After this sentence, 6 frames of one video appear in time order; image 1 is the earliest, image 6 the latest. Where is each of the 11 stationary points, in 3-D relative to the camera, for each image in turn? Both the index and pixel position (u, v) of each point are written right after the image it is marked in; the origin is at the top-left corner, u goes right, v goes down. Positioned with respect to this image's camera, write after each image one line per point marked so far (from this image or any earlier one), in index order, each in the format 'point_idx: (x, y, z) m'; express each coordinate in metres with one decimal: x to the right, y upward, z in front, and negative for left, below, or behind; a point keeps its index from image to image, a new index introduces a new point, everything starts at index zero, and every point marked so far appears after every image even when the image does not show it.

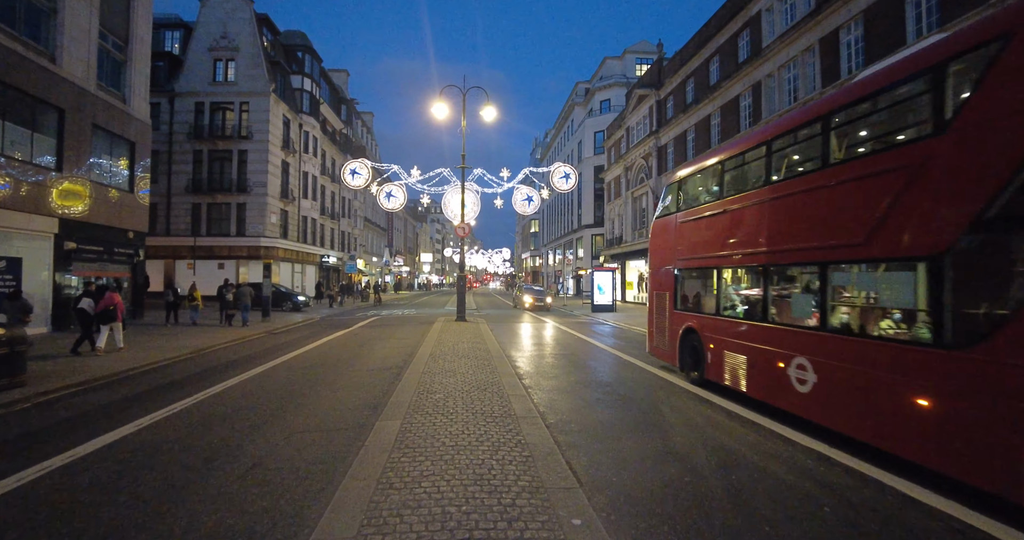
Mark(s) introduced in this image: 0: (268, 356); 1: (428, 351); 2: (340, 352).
0: (-5.7, -2.0, +13.5) m
1: (-1.9, -1.8, +12.9) m
2: (-4.0, -1.9, +13.7) m
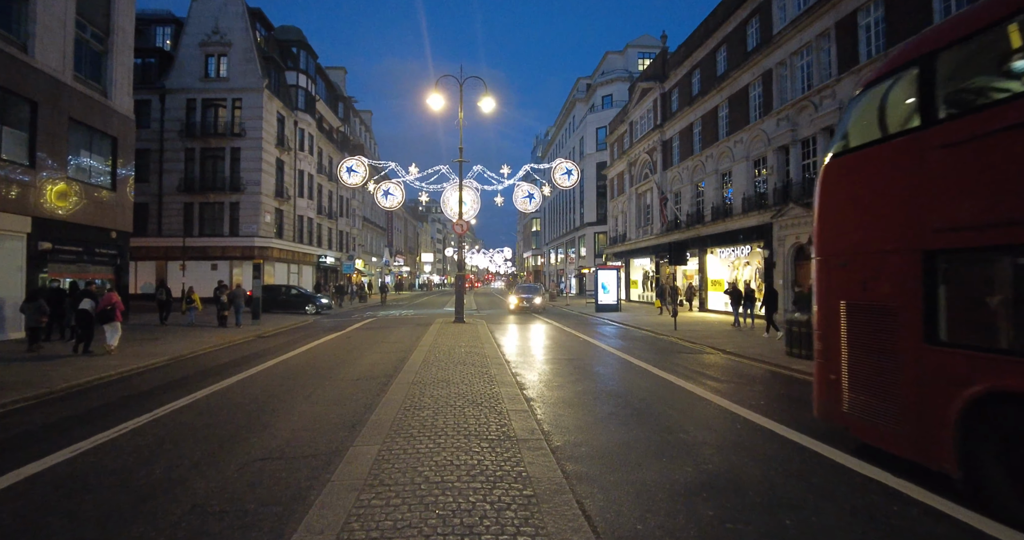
0: (-5.6, -2.0, +12.5) m
1: (-1.9, -1.8, +11.9) m
2: (-4.0, -1.9, +12.8) m
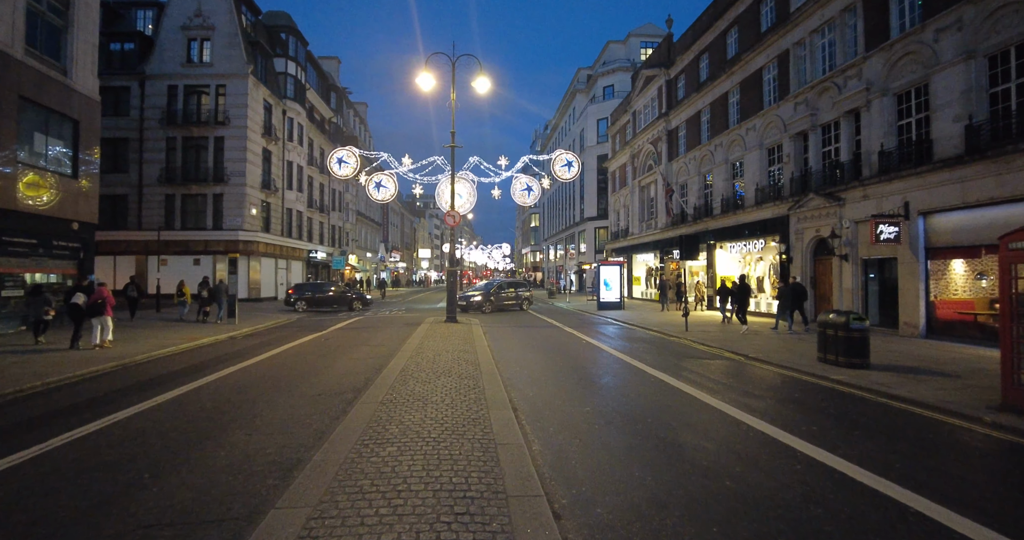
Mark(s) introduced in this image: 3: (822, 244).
0: (-5.7, -1.9, +11.0) m
1: (-2.0, -1.7, +10.3) m
2: (-4.1, -1.8, +11.2) m
3: (+10.2, +0.9, +18.9) m
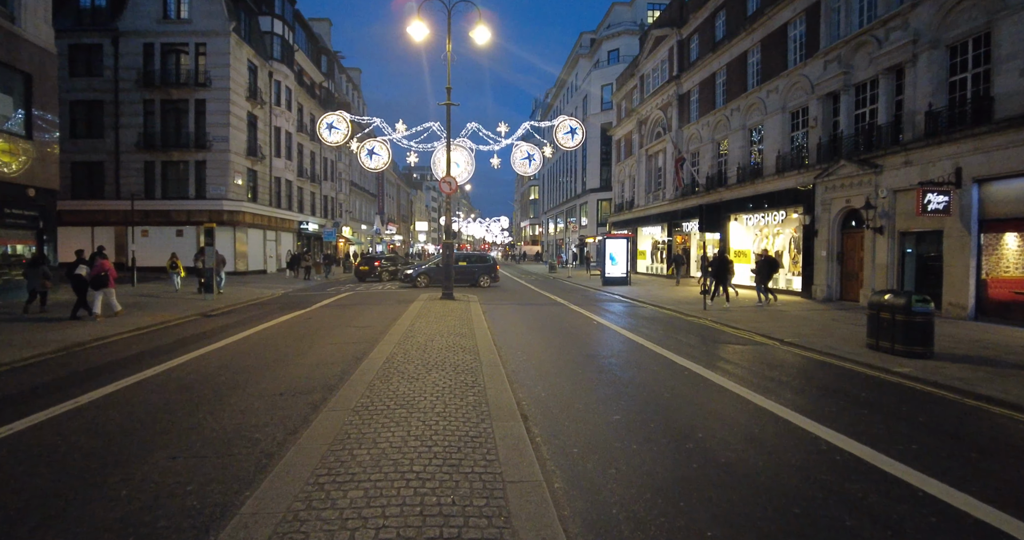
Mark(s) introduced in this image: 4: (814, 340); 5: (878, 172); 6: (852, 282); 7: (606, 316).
0: (-5.7, -1.4, +9.4) m
1: (-1.9, -1.2, +8.8) m
2: (-4.0, -1.3, +9.7) m
3: (+10.2, +1.6, +17.3) m
4: (+5.7, -1.3, +11.0) m
5: (+10.0, +2.7, +15.7) m
6: (+10.3, -0.4, +17.5) m
7: (+2.7, -1.3, +16.5) m
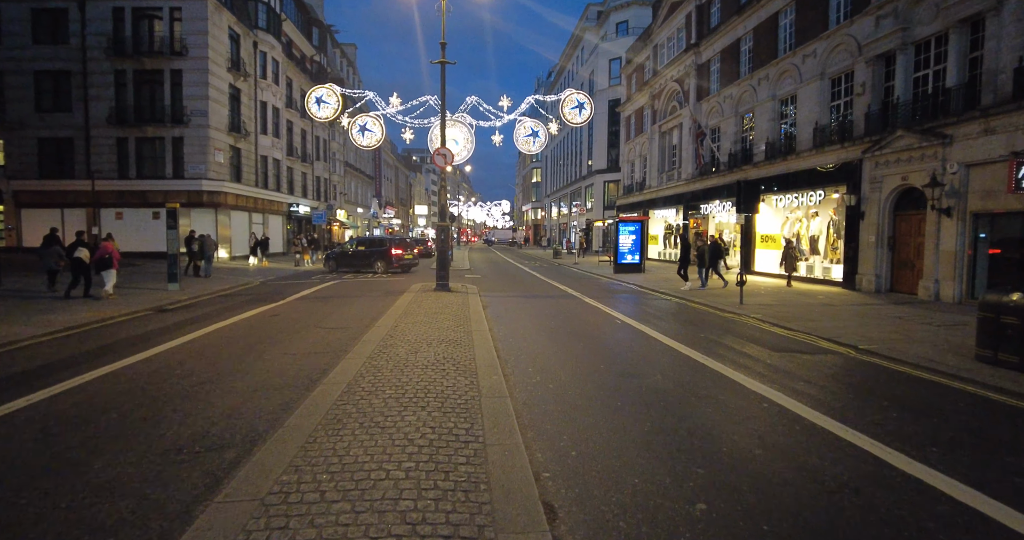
0: (-5.6, -1.2, +7.3) m
1: (-1.8, -1.1, +6.6) m
2: (-3.9, -1.2, +7.5) m
3: (+10.3, +2.0, +15.0) m
4: (+5.8, -1.2, +8.8) m
5: (+10.1, +2.9, +13.4) m
6: (+10.4, 0.0, +15.3) m
7: (+2.8, -1.0, +14.3) m
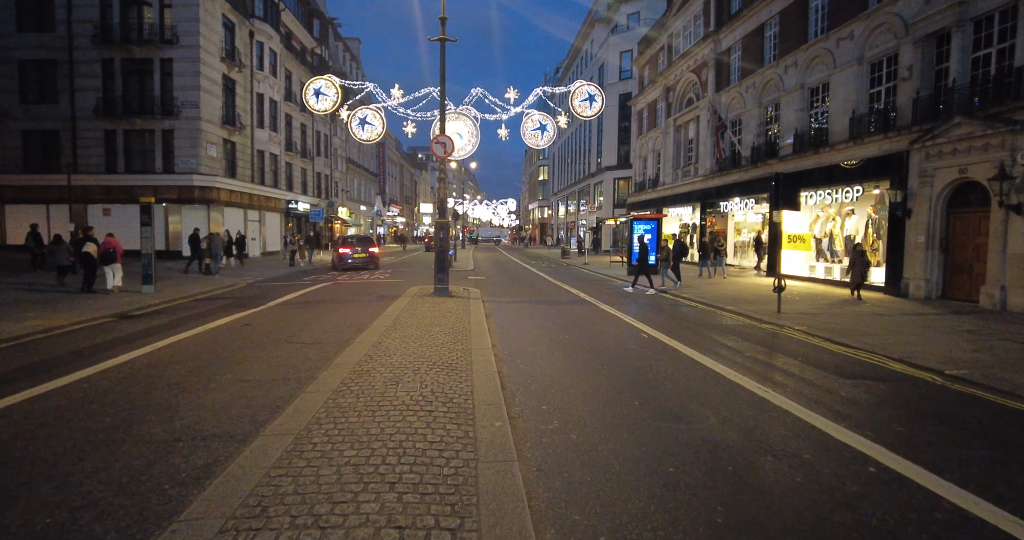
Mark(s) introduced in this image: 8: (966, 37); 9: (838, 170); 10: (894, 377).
0: (-5.5, -1.3, +5.8) m
1: (-1.7, -1.2, +5.1) m
2: (-3.9, -1.2, +6.0) m
3: (+10.5, +1.9, +13.4) m
4: (+5.9, -1.3, +7.2) m
5: (+10.2, +2.8, +11.8) m
6: (+10.6, -0.1, +13.7) m
7: (+3.0, -1.1, +12.7) m
8: (+10.5, +5.4, +13.3) m
9: (+9.8, +3.0, +17.4) m
10: (+4.7, -1.4, +7.1) m
